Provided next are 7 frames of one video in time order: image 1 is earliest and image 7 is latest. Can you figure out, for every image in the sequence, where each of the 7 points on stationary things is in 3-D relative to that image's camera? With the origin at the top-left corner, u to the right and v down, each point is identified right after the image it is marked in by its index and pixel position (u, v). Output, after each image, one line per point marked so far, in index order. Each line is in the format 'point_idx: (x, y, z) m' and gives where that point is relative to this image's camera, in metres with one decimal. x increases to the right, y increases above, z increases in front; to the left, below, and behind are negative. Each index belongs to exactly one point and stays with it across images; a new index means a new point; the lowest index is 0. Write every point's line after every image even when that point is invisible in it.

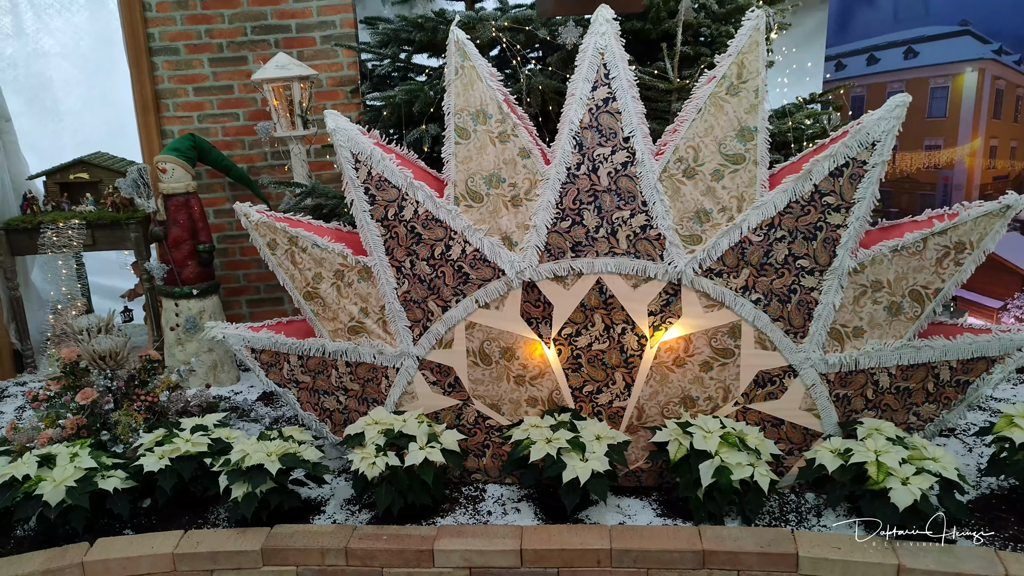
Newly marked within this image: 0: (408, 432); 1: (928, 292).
0: (-0.3, -0.4, +2.0) m
1: (+1.1, 0.0, +2.0) m
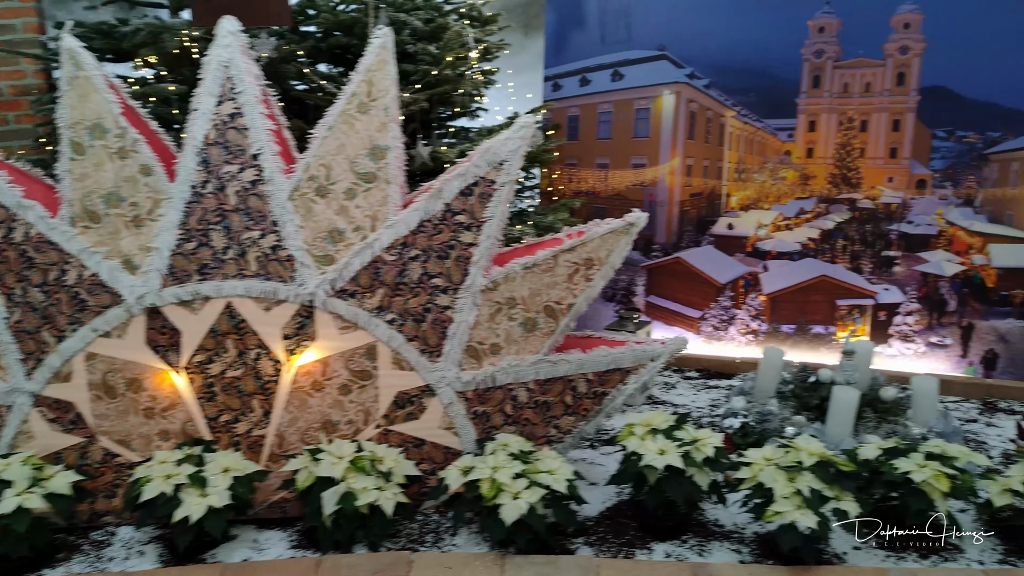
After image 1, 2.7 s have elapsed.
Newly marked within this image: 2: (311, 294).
0: (-1.2, -0.4, +1.8) m
1: (+0.1, -0.1, +2.1) m
2: (-0.5, 0.0, +2.0) m
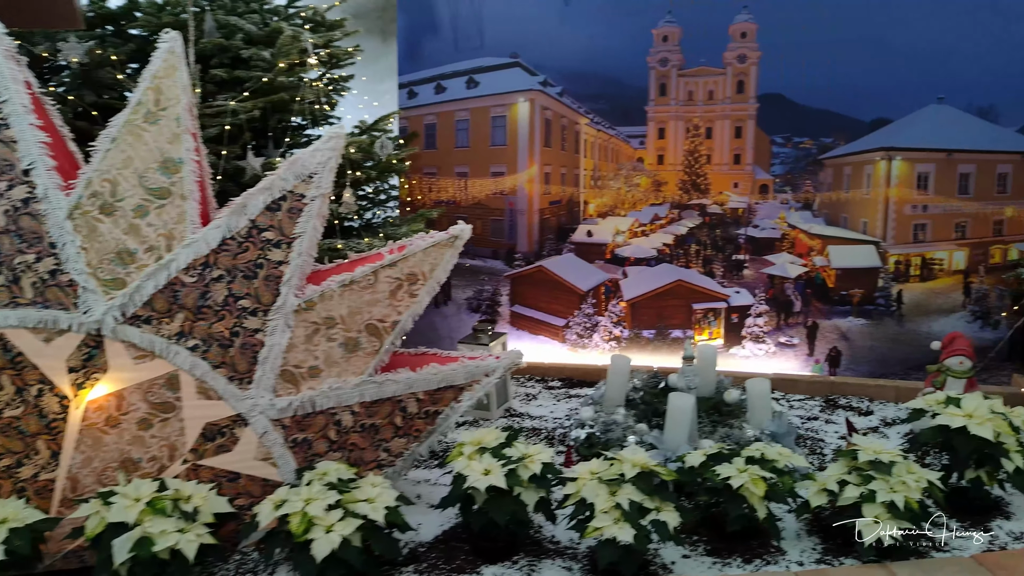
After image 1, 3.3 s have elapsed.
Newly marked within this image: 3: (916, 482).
0: (-1.6, -0.5, +1.6) m
1: (-0.3, -0.1, +2.0) m
2: (-0.9, -0.1, +1.8) m
3: (+1.0, -0.5, +1.9) m
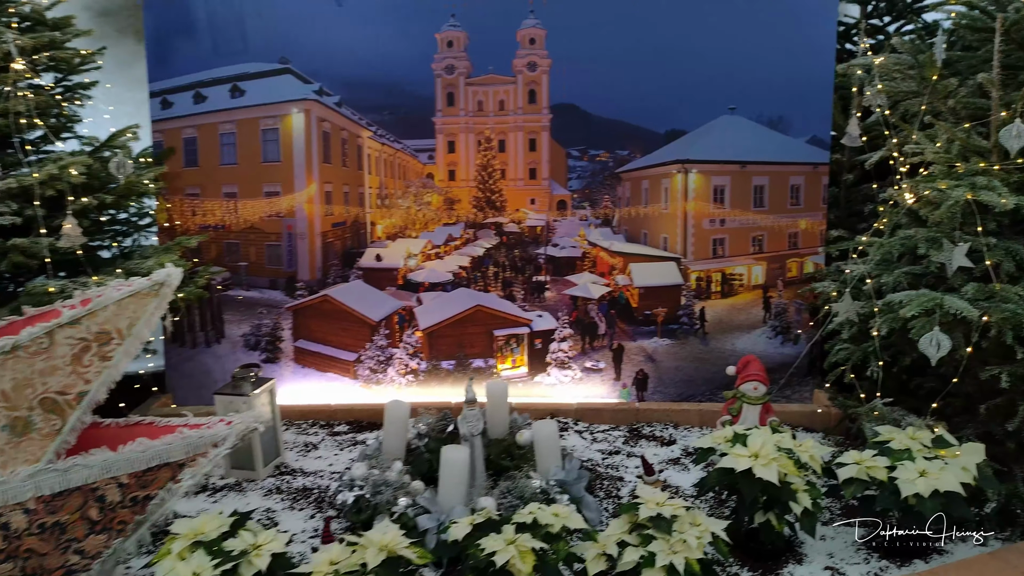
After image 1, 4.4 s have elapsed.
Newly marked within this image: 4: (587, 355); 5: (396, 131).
0: (-2.1, -0.7, +1.0) m
1: (-0.9, -0.2, +1.6) m
2: (-1.5, -0.2, +1.3) m
3: (+0.4, -0.5, +1.7) m
4: (+0.3, -0.3, +3.0) m
5: (-0.4, +0.6, +3.0) m
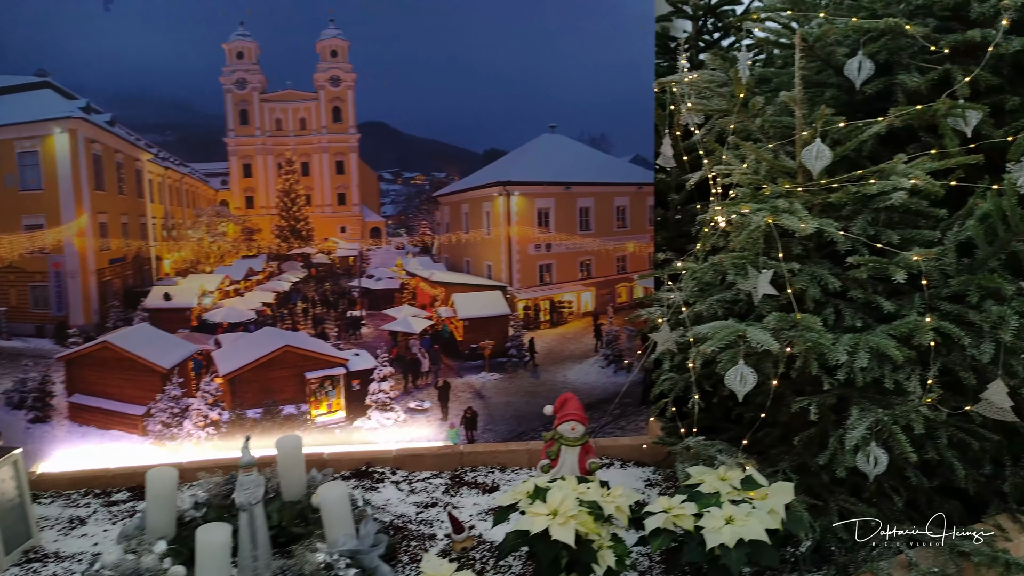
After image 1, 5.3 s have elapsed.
0: (-2.4, -0.9, +0.4) m
1: (-1.4, -0.4, +1.2) m
2: (-1.9, -0.4, +0.8) m
3: (-0.1, -0.6, +1.5) m
4: (-0.4, -0.4, +2.7) m
5: (-1.1, +0.5, +2.7) m
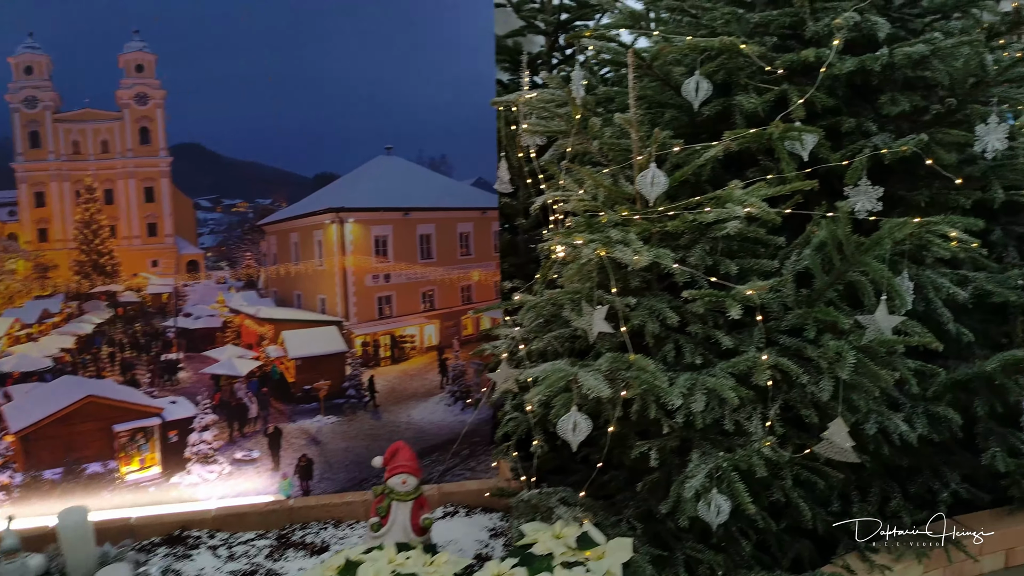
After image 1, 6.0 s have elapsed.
0: (-2.7, -1.0, 0.0) m
1: (-1.7, -0.5, +0.8) m
2: (-2.2, -0.5, +0.4) m
3: (-0.5, -0.7, +1.2) m
4: (-0.9, -0.5, +2.5) m
5: (-1.6, +0.3, +2.4) m
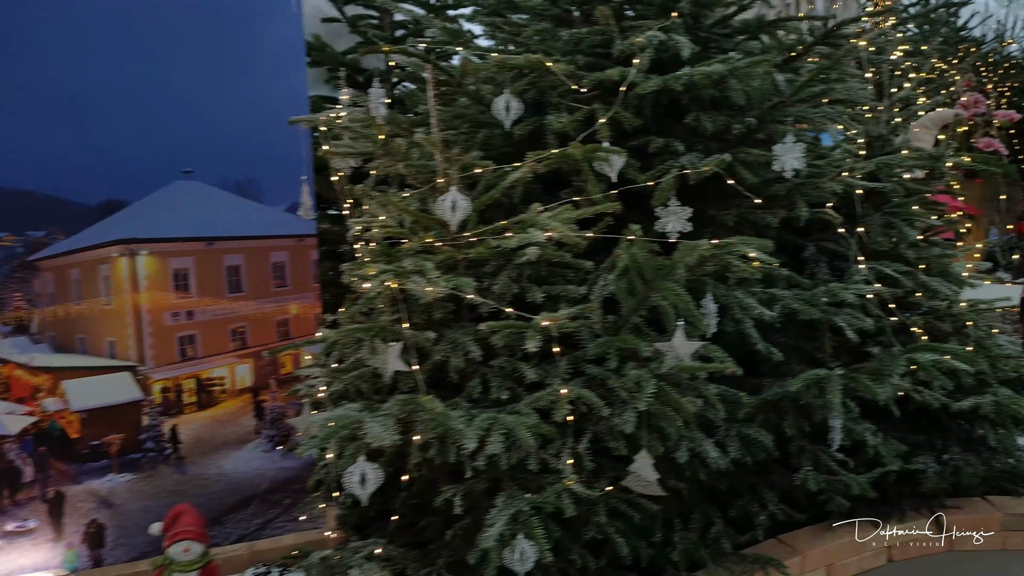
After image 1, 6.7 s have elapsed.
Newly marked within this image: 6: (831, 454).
0: (-2.8, -1.1, -0.6) m
1: (-2.0, -0.6, +0.4) m
2: (-2.4, -0.6, -0.1) m
3: (-0.8, -0.8, +1.0) m
4: (-1.4, -0.6, +2.2) m
5: (-2.2, +0.2, +2.0) m
6: (+0.8, -0.4, +2.0) m
